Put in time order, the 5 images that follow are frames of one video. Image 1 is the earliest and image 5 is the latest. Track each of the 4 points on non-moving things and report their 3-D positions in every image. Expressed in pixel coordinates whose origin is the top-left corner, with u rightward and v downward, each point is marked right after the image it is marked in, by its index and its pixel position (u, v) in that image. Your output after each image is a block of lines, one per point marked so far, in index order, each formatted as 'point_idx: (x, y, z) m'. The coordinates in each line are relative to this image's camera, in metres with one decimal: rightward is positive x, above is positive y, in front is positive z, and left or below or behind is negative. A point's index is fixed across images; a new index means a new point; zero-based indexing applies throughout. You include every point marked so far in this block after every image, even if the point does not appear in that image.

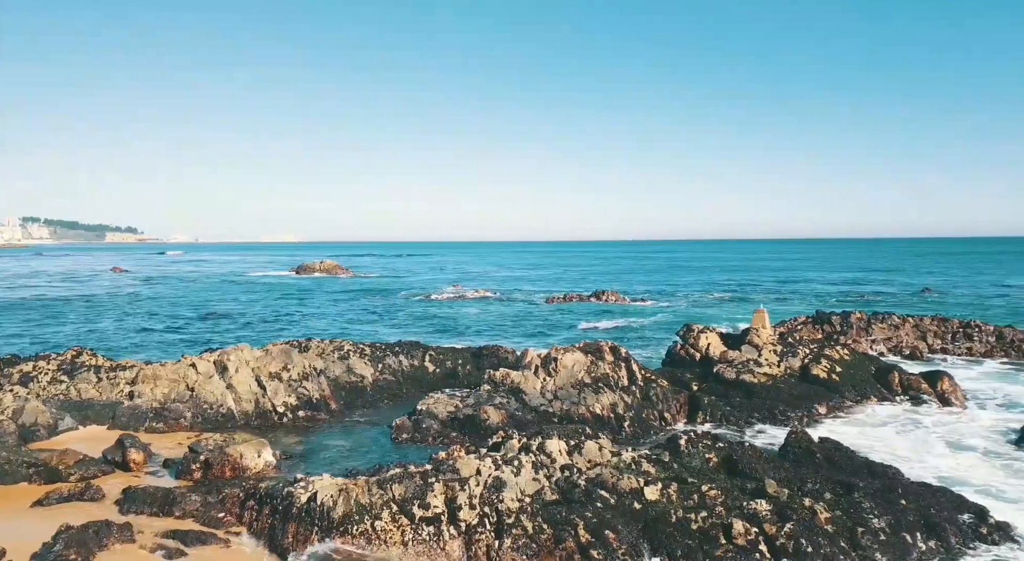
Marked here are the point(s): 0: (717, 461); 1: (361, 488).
0: (+4.3, -3.7, +15.5) m
1: (-2.9, -4.0, +14.3) m
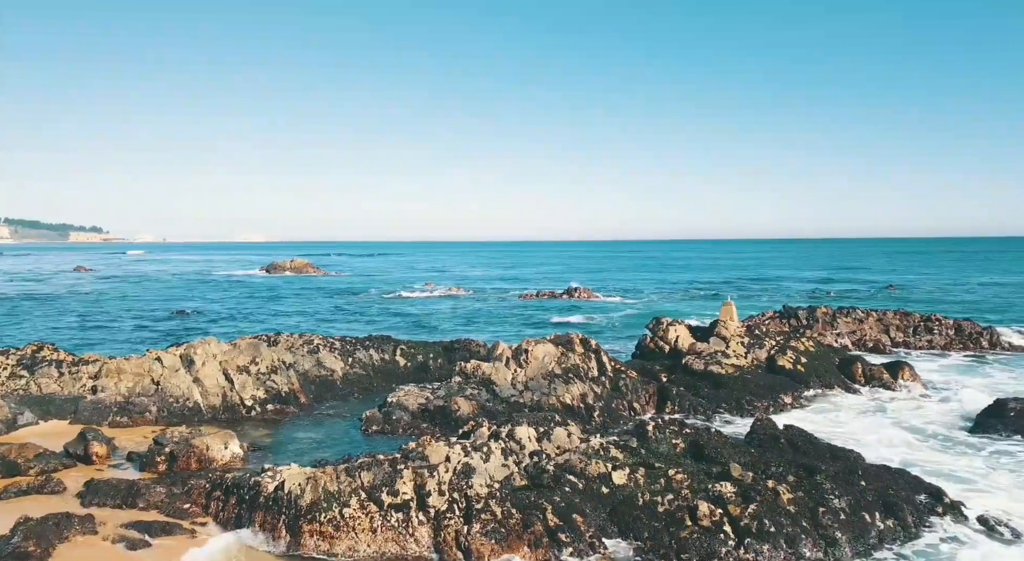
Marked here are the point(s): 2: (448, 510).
0: (+3.6, -3.5, +15.7) m
1: (-3.5, -3.7, +14.2) m
2: (-1.2, -4.2, +13.6) m
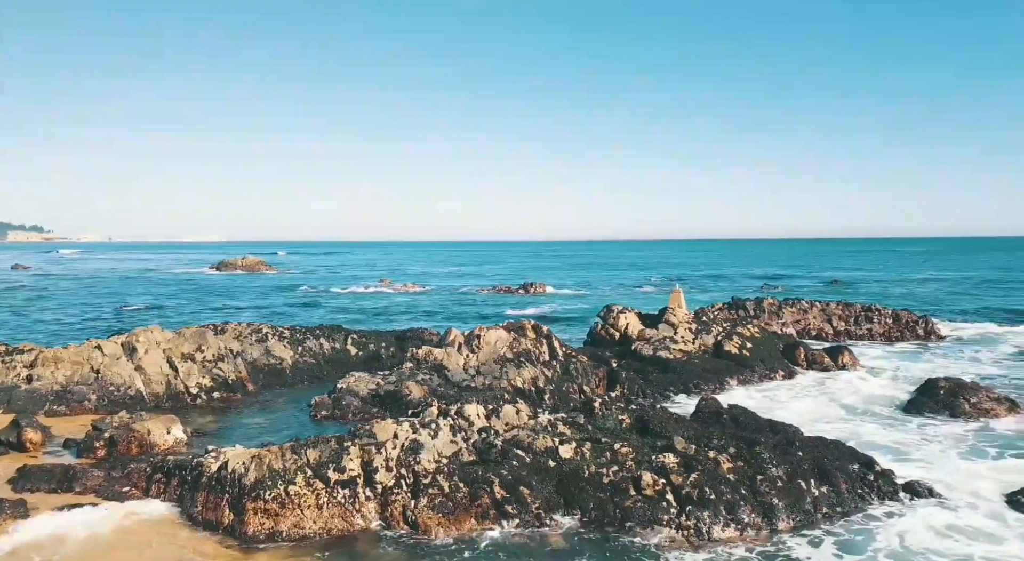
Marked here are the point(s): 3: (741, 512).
0: (+2.5, -3.0, +15.9) m
1: (-4.5, -3.3, +14.0) m
2: (-2.1, -3.8, +13.6) m
3: (+3.9, -4.0, +12.8) m
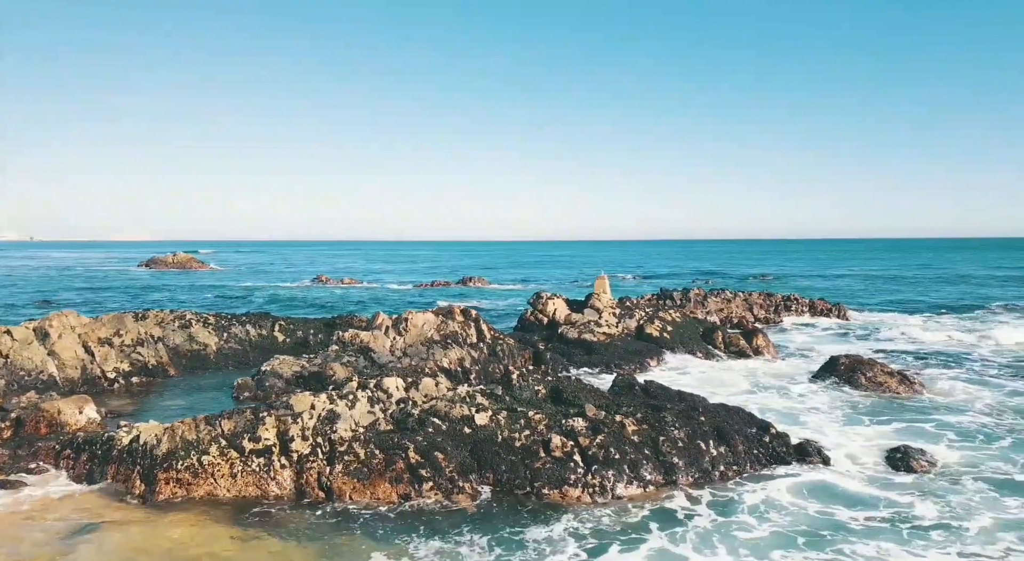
0: (+0.7, -2.5, +16.5) m
1: (-6.1, -2.7, +14.0) m
2: (-3.7, -3.2, +13.7) m
3: (+2.4, -3.4, +13.5) m
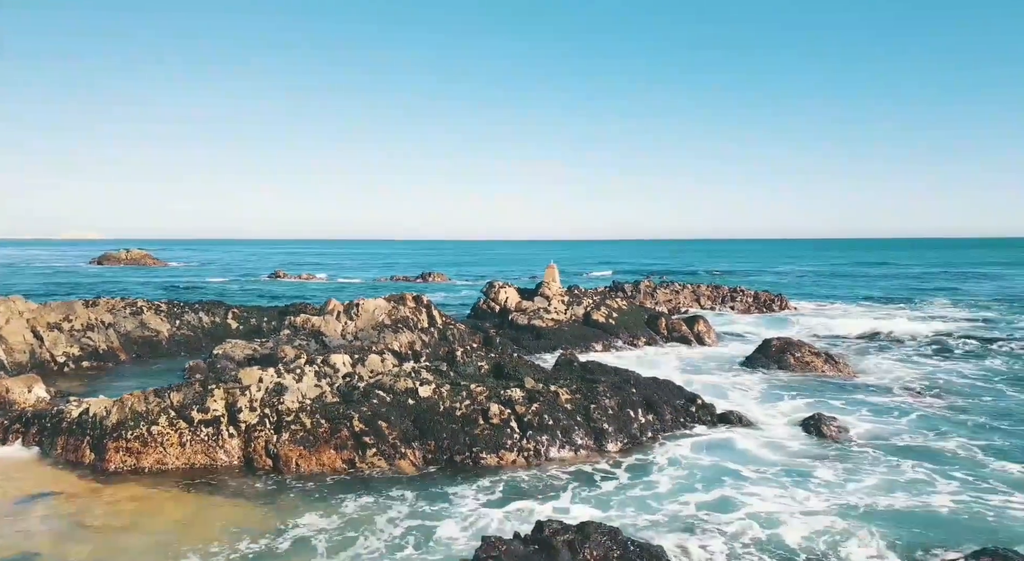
0: (-0.6, -2.0, +17.2) m
1: (-7.3, -2.3, +14.5) m
2: (-4.9, -2.8, +14.3) m
3: (+1.2, -3.0, +14.3) m
